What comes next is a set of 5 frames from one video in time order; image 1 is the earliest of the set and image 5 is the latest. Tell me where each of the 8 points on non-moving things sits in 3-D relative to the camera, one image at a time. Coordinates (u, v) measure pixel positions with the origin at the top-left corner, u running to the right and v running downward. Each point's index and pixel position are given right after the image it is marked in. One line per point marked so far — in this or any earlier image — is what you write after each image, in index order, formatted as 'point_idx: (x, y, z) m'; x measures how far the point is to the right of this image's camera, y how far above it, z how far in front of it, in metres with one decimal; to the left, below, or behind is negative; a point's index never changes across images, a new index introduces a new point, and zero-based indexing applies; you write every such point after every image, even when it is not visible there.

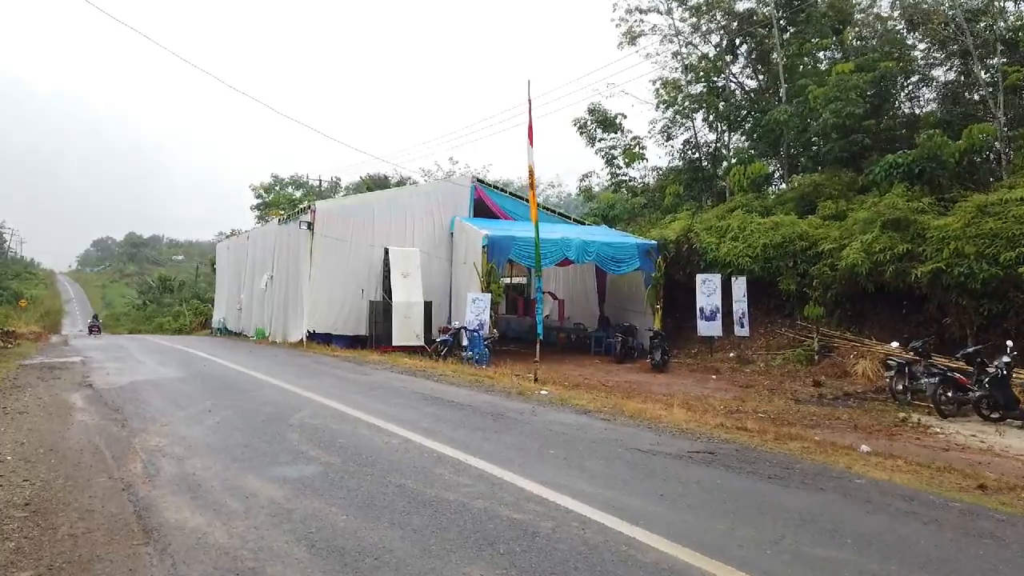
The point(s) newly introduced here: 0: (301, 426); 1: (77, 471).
0: (-1.8, -1.2, +6.0) m
1: (-3.0, -1.3, +4.8) m
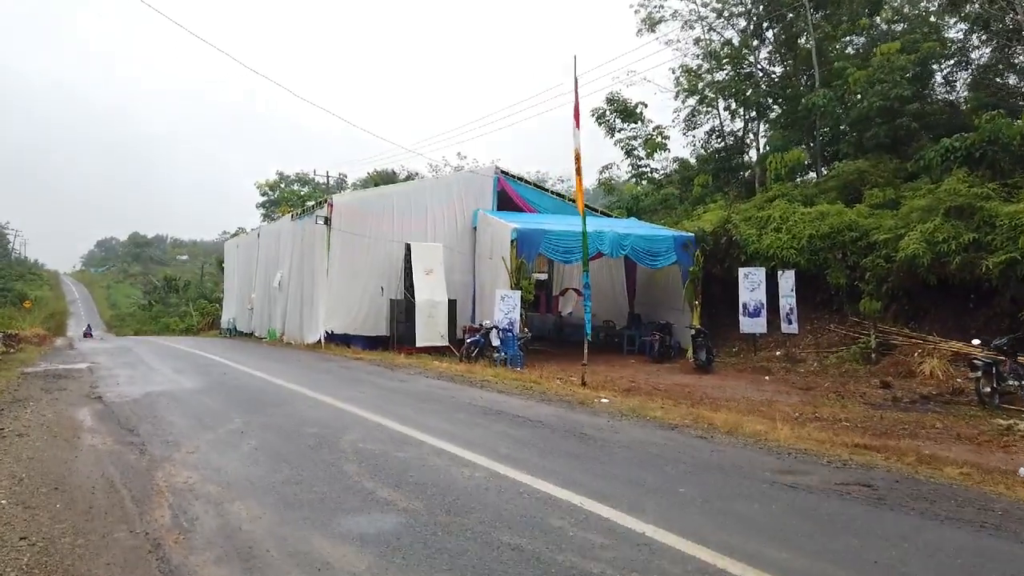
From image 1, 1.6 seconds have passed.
0: (-1.1, -1.2, +5.0) m
1: (-2.3, -1.3, +3.7) m
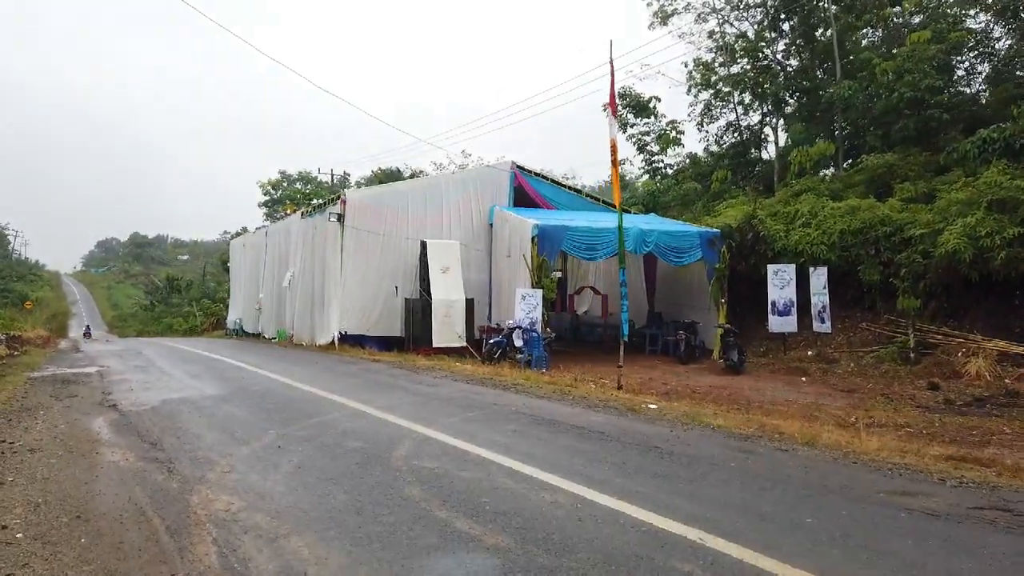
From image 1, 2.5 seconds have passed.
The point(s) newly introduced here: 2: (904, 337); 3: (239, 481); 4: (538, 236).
0: (-0.6, -1.2, +4.4) m
1: (-1.8, -1.3, +3.2) m
2: (+8.2, -1.0, +14.4) m
3: (-1.7, -1.2, +4.4) m
4: (+0.6, +1.2, +16.3) m
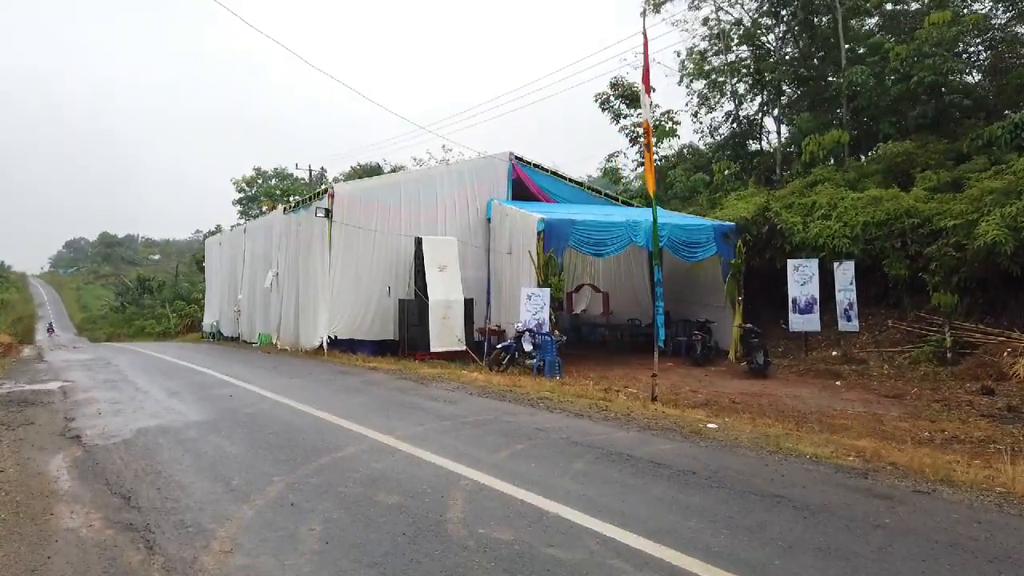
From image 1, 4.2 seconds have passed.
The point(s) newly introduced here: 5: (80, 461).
0: (-0.1, -1.2, +3.3) m
1: (-1.3, -1.4, +2.0) m
2: (+8.4, -0.9, +13.5) m
3: (-1.2, -1.3, +3.2) m
4: (+0.7, +1.2, +15.1) m
5: (-3.5, -1.4, +5.6) m
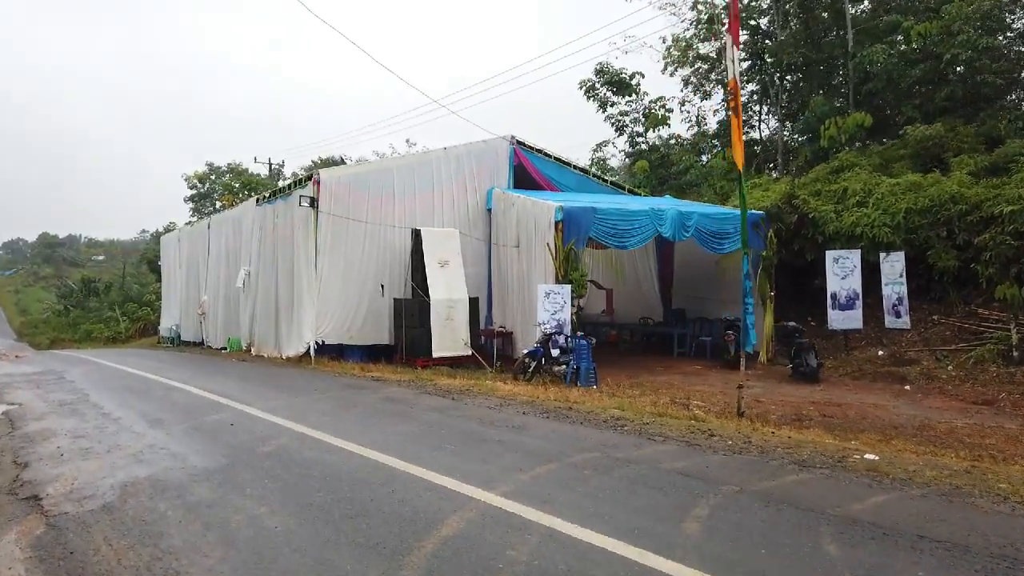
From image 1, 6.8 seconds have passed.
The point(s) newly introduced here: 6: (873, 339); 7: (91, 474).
0: (+1.0, -1.2, +1.7) m
1: (-0.1, -1.4, +0.3) m
2: (+8.8, -0.8, +12.4) m
3: (-0.1, -1.3, +1.5) m
4: (+1.0, +1.3, +13.6) m
5: (-2.6, -1.4, +3.8) m
6: (+7.5, -1.0, +14.2) m
7: (-3.2, -1.4, +5.2) m
